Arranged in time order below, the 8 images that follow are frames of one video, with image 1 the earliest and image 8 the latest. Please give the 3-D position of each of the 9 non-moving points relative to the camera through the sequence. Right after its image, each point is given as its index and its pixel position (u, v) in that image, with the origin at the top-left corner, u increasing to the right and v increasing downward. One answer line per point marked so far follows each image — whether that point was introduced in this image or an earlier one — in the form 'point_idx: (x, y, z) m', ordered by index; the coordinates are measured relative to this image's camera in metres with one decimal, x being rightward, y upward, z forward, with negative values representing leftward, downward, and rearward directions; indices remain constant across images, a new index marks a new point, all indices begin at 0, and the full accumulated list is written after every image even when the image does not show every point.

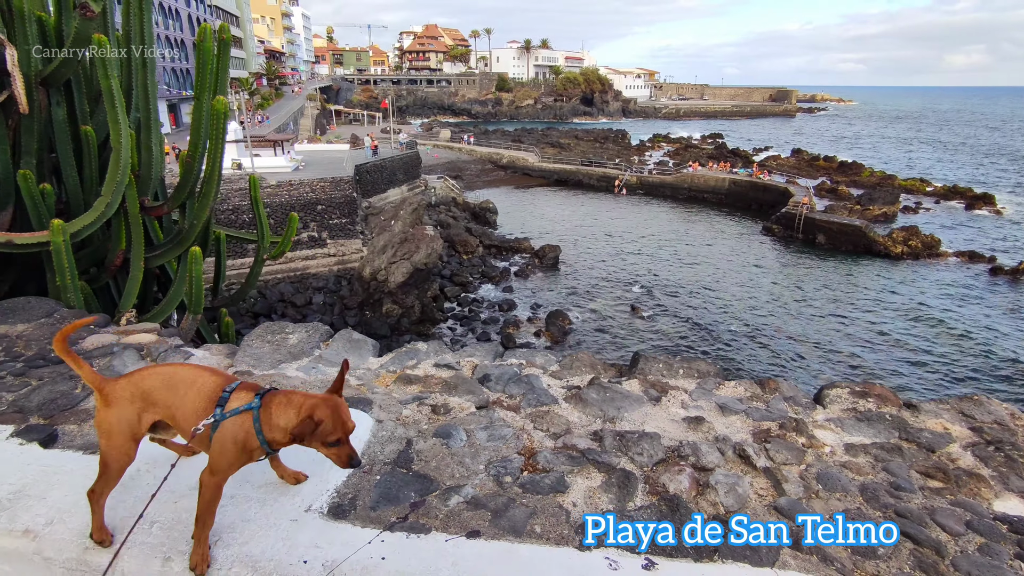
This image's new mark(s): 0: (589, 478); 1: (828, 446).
0: (+0.4, -0.9, +2.8) m
1: (+1.8, -0.9, +3.3) m
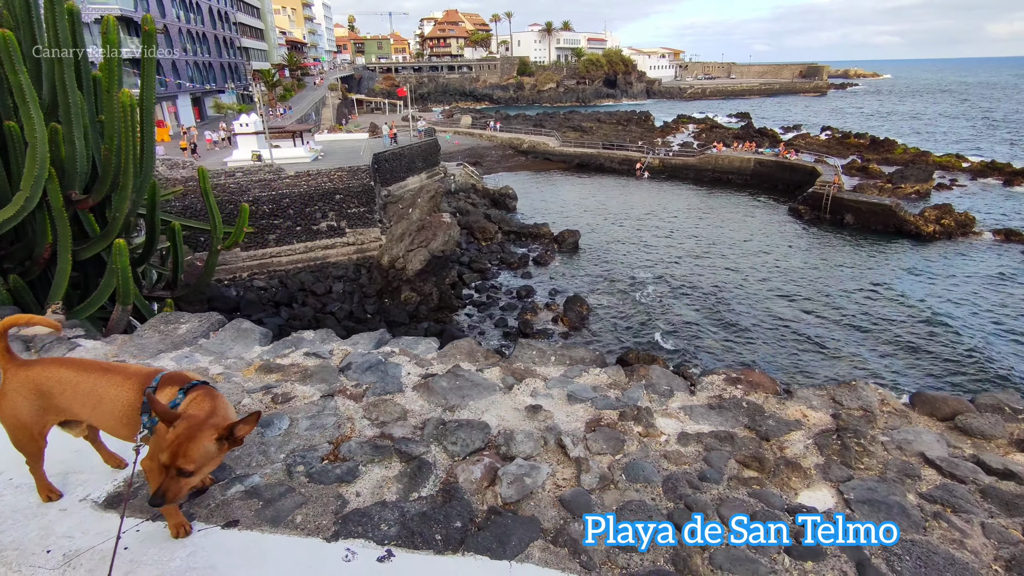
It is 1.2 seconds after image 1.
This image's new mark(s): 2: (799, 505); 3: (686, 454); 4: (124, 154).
0: (-0.6, -0.9, +2.8) m
1: (+0.9, -0.8, +3.2) m
2: (+1.3, -1.0, +2.6) m
3: (+0.9, -0.9, +3.0) m
4: (-4.1, +1.4, +6.0) m
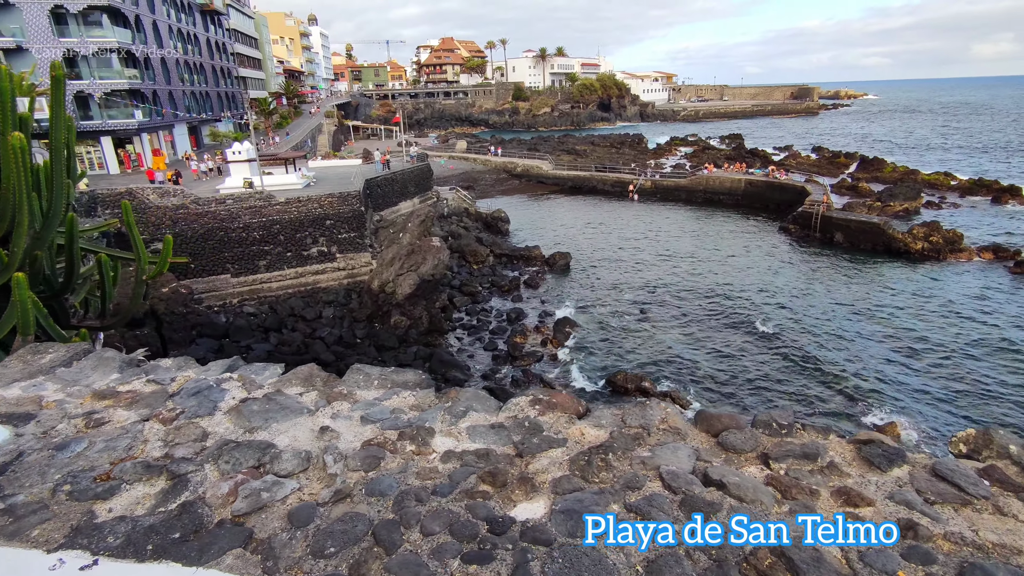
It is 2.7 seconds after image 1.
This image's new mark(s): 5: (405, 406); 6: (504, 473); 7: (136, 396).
0: (-2.0, -1.1, +3.1) m
1: (-0.5, -1.0, +3.5) m
2: (0.0, -1.2, +2.9) m
3: (-0.4, -1.1, +3.3) m
4: (-5.5, +1.1, +6.3) m
5: (-0.8, -0.8, +4.1) m
6: (0.0, -1.0, +3.2) m
7: (-2.8, -0.8, +4.2) m
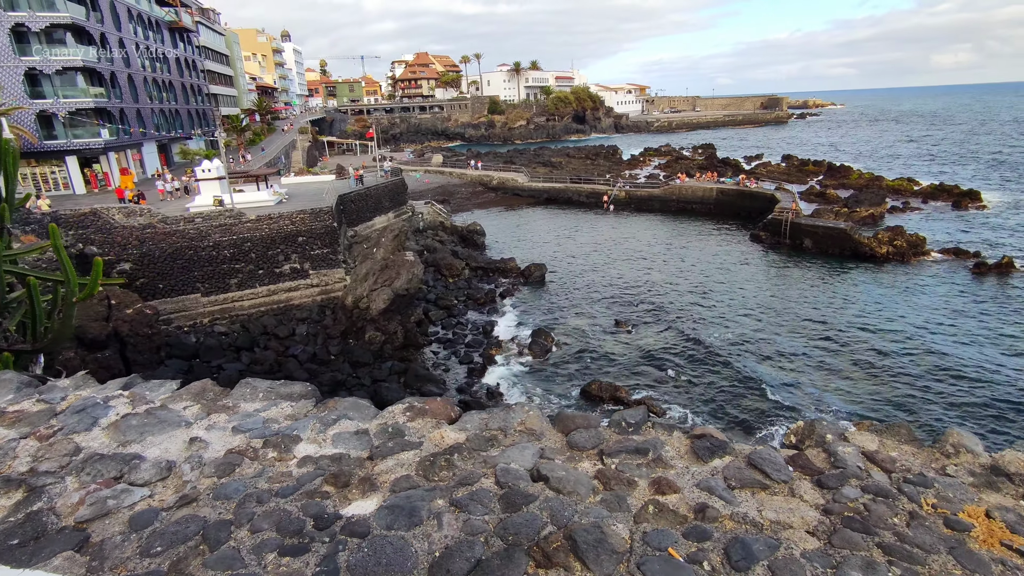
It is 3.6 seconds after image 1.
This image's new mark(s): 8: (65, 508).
0: (-2.9, -1.2, +3.3) m
1: (-1.5, -1.1, +3.7) m
2: (-1.0, -1.2, +3.1) m
3: (-1.4, -1.2, +3.5) m
4: (-6.6, +0.8, +6.4) m
5: (-1.7, -1.0, +4.3) m
6: (-1.0, -1.1, +3.5) m
7: (-3.8, -1.0, +4.4) m
8: (-2.5, -1.2, +3.2) m
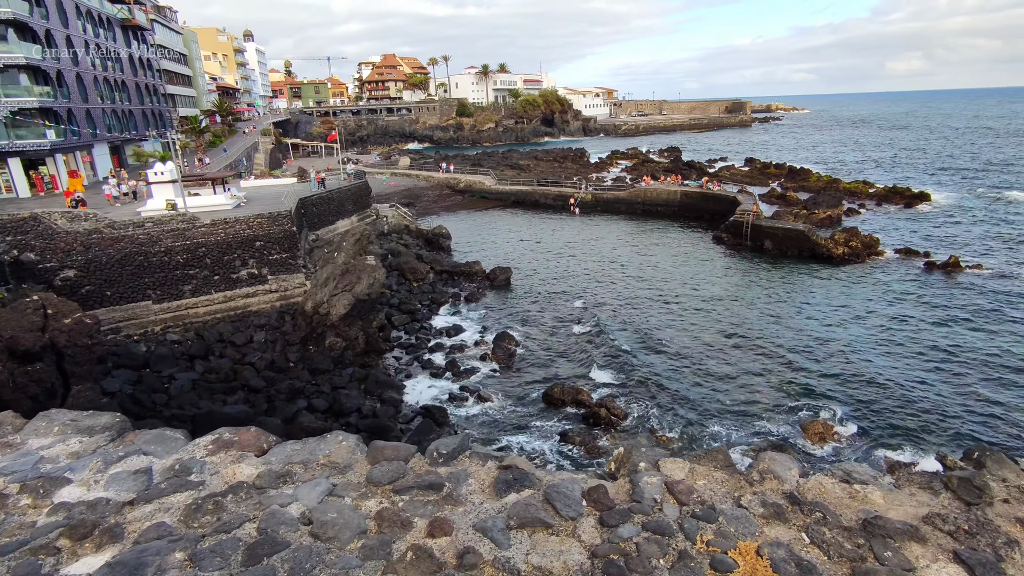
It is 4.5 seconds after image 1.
0: (-4.2, -1.4, +2.9) m
1: (-2.8, -1.3, +3.4) m
2: (-2.3, -1.4, +2.8) m
3: (-2.7, -1.3, +3.2) m
4: (-8.0, +0.5, +5.8) m
5: (-3.1, -1.2, +3.9) m
6: (-2.3, -1.3, +3.1) m
7: (-5.1, -1.2, +3.9) m
8: (-3.8, -1.4, +2.8) m
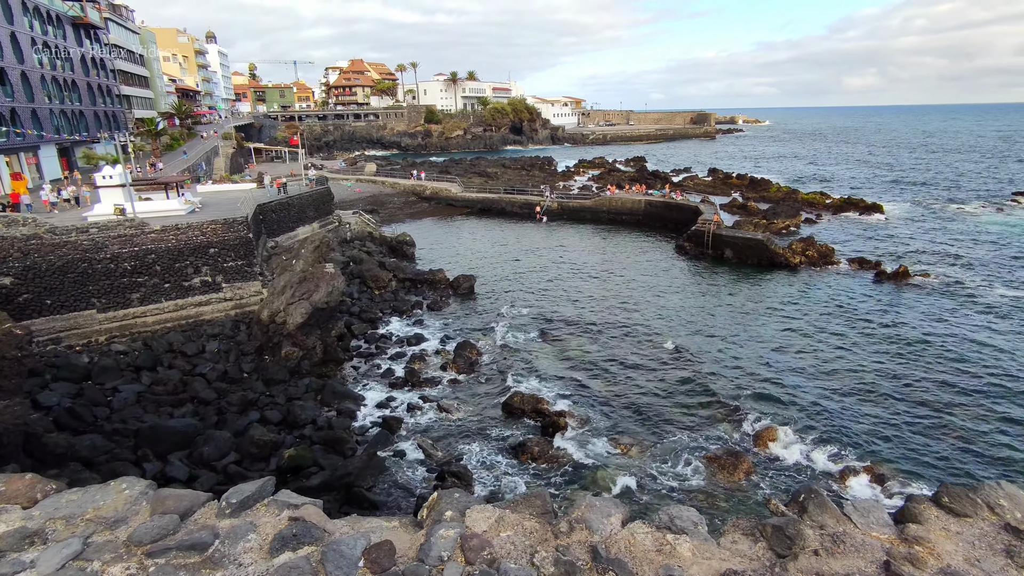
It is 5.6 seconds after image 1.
0: (-5.4, -1.6, +2.2) m
1: (-4.0, -1.5, +2.8) m
2: (-3.5, -1.6, +2.3) m
3: (-3.9, -1.5, +2.7) m
4: (-9.4, +0.3, +5.0) m
5: (-4.4, -1.3, +3.4) m
6: (-3.5, -1.5, +2.6) m
7: (-6.4, -1.4, +3.3) m
8: (-5.0, -1.6, +2.2) m
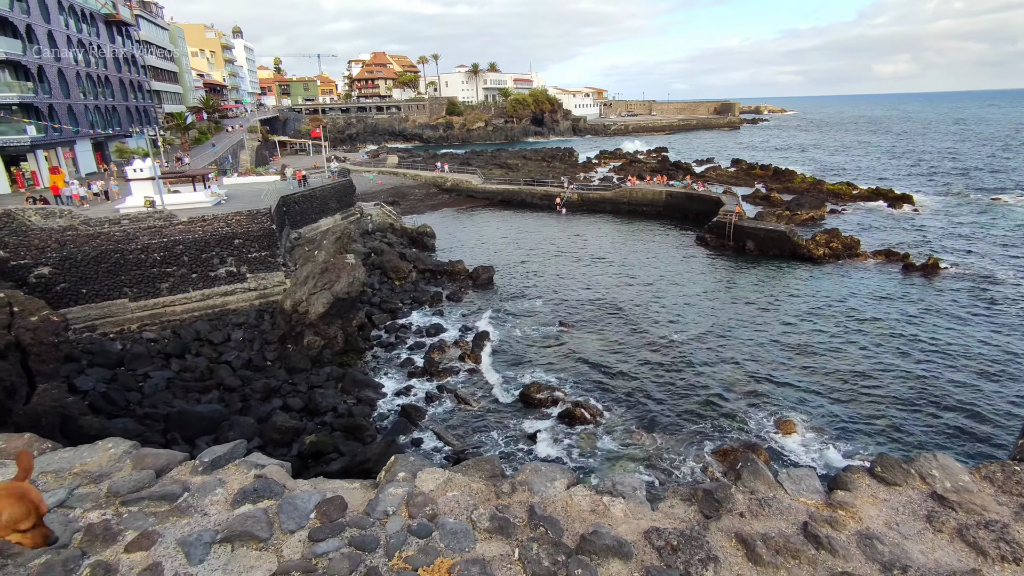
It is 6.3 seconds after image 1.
0: (-5.8, -1.4, +2.7) m
1: (-4.4, -1.3, +3.2) m
2: (-3.8, -1.4, +2.7) m
3: (-4.3, -1.3, +3.0) m
4: (-9.6, +0.6, +5.6) m
5: (-4.7, -1.2, +3.8) m
6: (-3.9, -1.3, +3.0) m
7: (-6.7, -1.2, +3.7) m
8: (-5.3, -1.4, +2.6) m
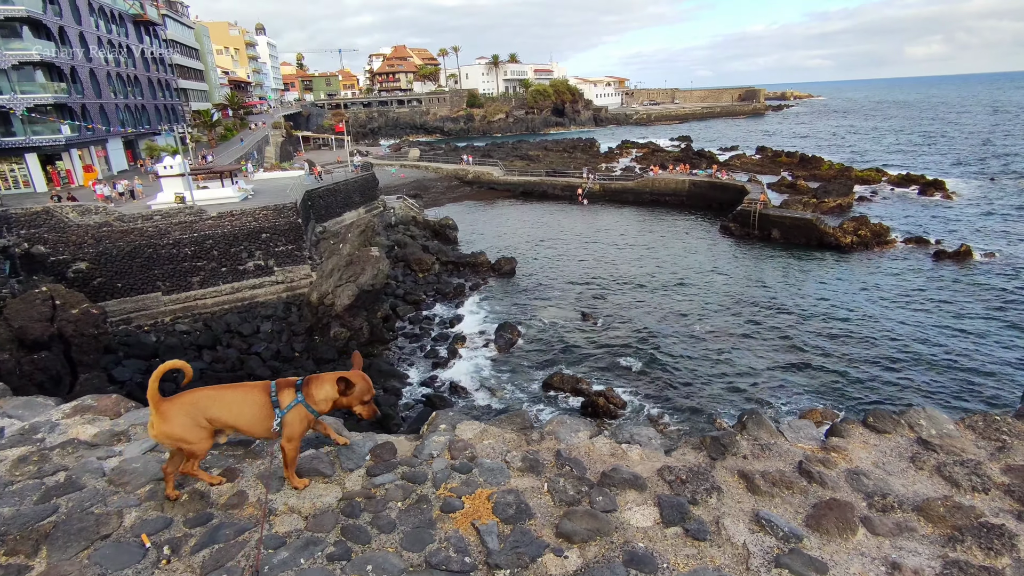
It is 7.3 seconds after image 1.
0: (-5.6, -1.3, +3.4) m
1: (-4.2, -1.1, +3.8) m
2: (-3.7, -1.3, +3.3) m
3: (-4.1, -1.2, +3.7) m
4: (-9.4, +0.7, +6.4) m
5: (-4.5, -1.0, +4.4) m
6: (-3.7, -1.2, +3.6) m
7: (-6.5, -1.0, +4.4) m
8: (-5.2, -1.3, +3.3) m
